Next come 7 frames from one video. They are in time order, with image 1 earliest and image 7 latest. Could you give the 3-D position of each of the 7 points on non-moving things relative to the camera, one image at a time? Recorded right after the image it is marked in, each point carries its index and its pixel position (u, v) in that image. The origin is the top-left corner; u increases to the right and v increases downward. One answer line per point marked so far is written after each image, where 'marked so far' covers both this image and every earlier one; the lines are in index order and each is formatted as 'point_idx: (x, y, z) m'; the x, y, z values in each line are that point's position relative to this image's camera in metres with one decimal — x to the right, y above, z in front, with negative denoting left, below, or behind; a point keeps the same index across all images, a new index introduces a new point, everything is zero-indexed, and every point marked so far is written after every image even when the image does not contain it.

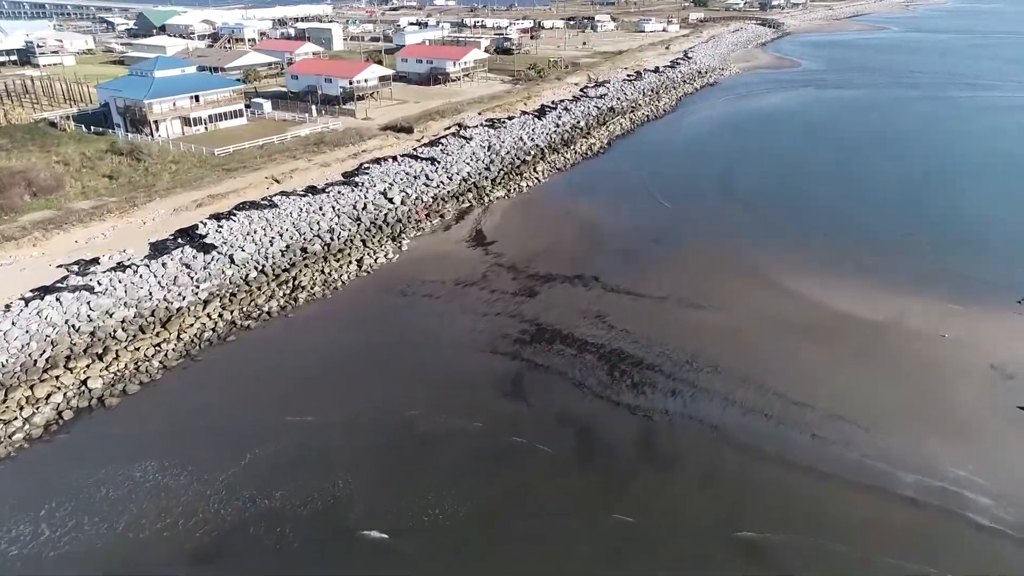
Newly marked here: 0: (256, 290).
0: (-6.4, -0.1, +19.7) m
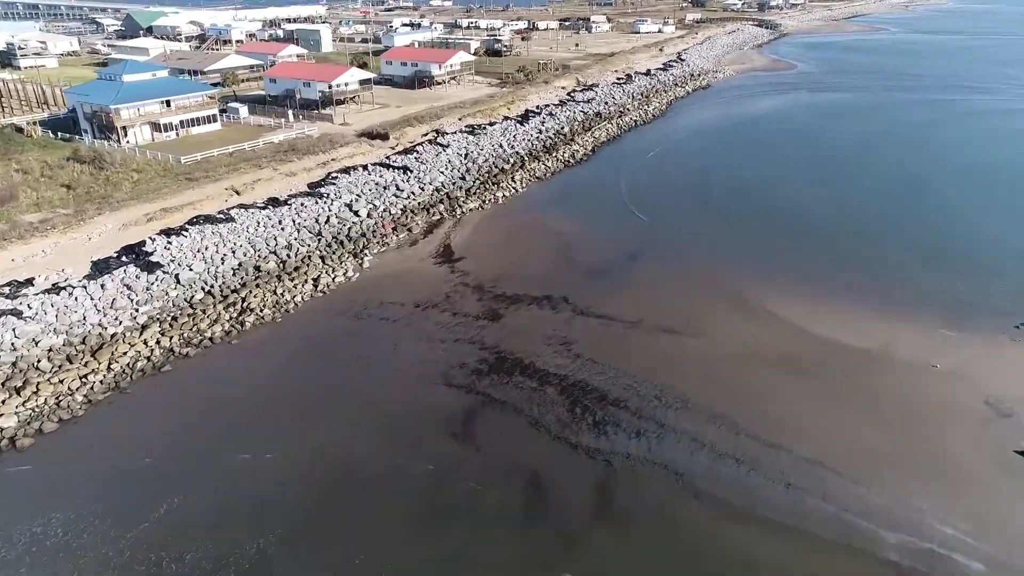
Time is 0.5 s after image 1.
0: (-7.3, -0.6, +18.4) m
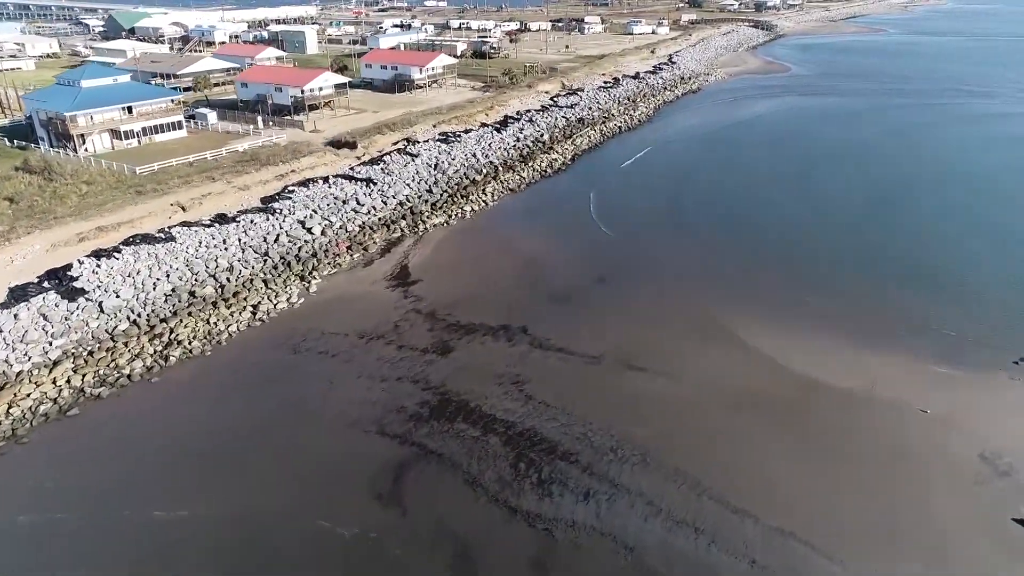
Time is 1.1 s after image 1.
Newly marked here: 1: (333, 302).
0: (-8.4, -1.3, +16.8) m
1: (-4.4, -0.4, +19.3) m
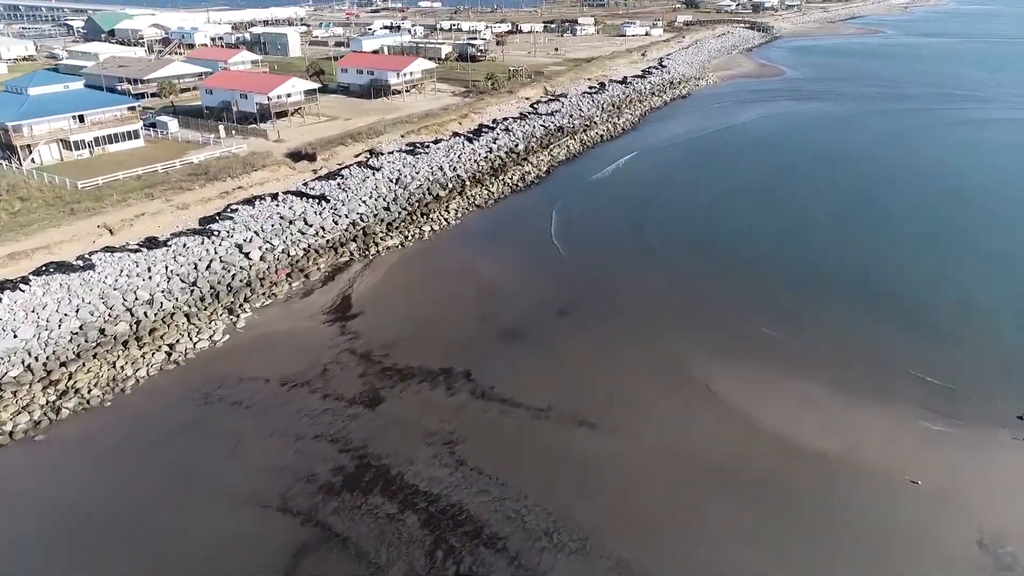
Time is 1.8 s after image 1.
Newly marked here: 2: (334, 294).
0: (-9.5, -2.1, +14.9) m
1: (-5.6, -1.2, +17.4) m
2: (-4.5, -0.2, +19.8) m
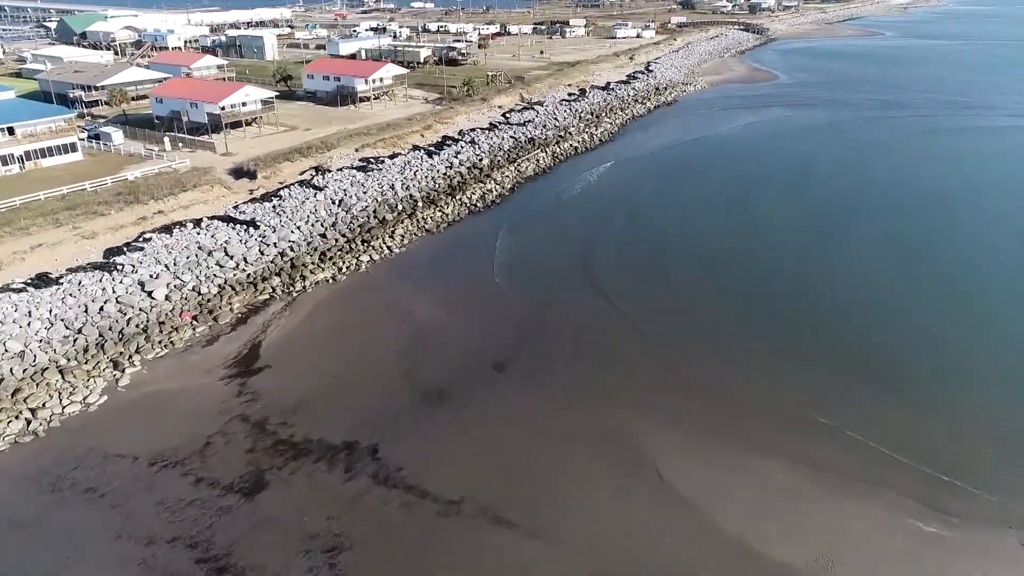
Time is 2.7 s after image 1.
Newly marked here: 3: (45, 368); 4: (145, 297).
0: (-11.0, -3.1, +12.4) m
1: (-7.0, -2.2, +14.9) m
2: (-6.0, -1.2, +17.3) m
3: (-9.3, -1.6, +15.7) m
4: (-8.6, -0.2, +18.5) m
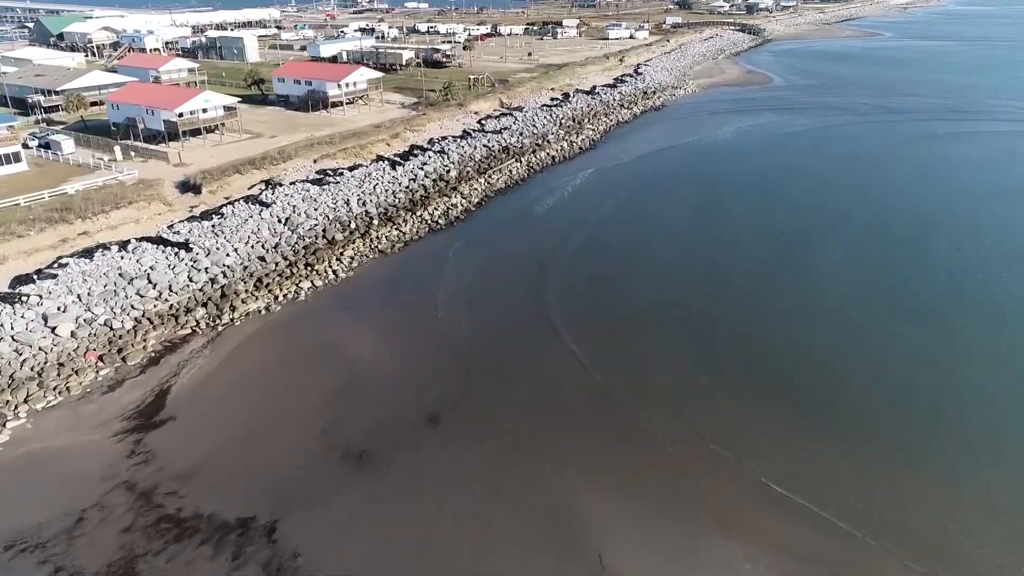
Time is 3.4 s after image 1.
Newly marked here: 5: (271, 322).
0: (-12.2, -3.8, +10.4) m
1: (-8.2, -2.9, +13.0) m
2: (-7.1, -2.0, +15.3) m
3: (-10.4, -2.4, +13.7) m
4: (-9.8, -1.0, +16.6) m
5: (-5.6, -0.8, +18.3) m
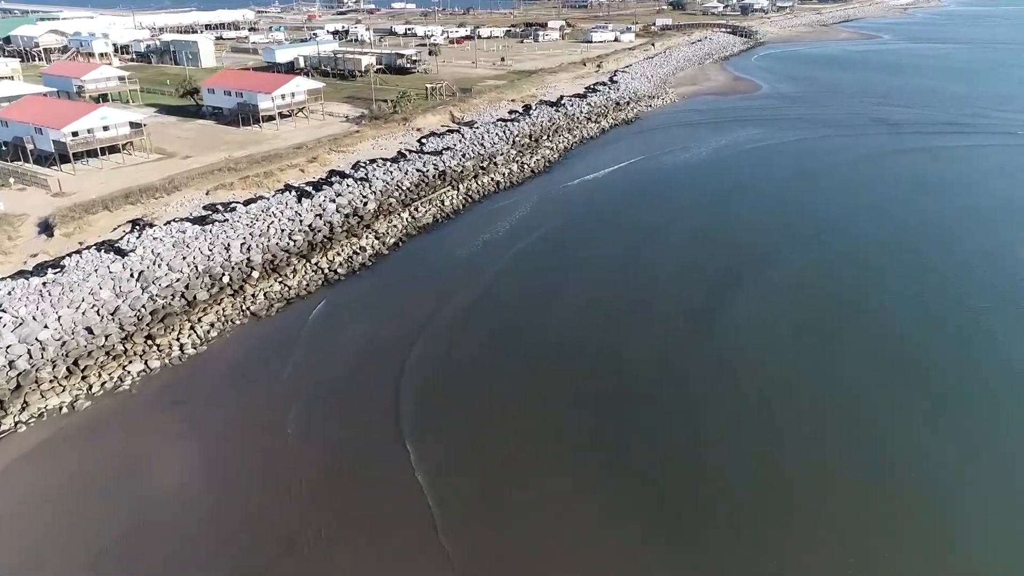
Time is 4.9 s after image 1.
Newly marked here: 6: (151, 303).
0: (-14.5, -5.5, +6.2) m
1: (-10.5, -4.6, +8.7) m
2: (-9.4, -3.6, +11.1) m
3: (-12.8, -4.0, +9.5) m
4: (-12.1, -2.6, +12.3) m
5: (-8.0, -2.4, +14.1) m
6: (-8.2, -0.3, +18.1) m
